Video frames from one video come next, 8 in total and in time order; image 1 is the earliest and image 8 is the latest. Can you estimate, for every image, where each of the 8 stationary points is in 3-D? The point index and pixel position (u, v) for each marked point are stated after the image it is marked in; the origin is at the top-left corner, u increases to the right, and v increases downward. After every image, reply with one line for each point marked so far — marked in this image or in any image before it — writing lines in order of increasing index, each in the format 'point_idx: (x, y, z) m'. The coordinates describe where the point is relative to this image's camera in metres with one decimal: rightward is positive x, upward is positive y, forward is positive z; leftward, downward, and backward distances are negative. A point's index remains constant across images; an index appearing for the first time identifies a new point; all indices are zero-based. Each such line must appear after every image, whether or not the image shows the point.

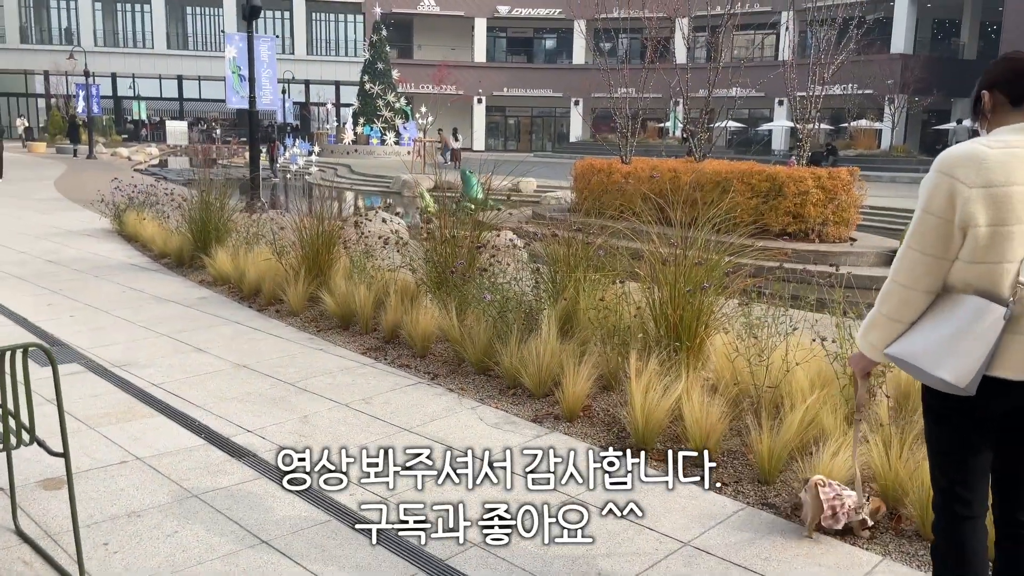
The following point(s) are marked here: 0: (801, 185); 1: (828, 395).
0: (+3.8, +1.4, +10.9) m
1: (+1.3, -0.4, +3.6) m
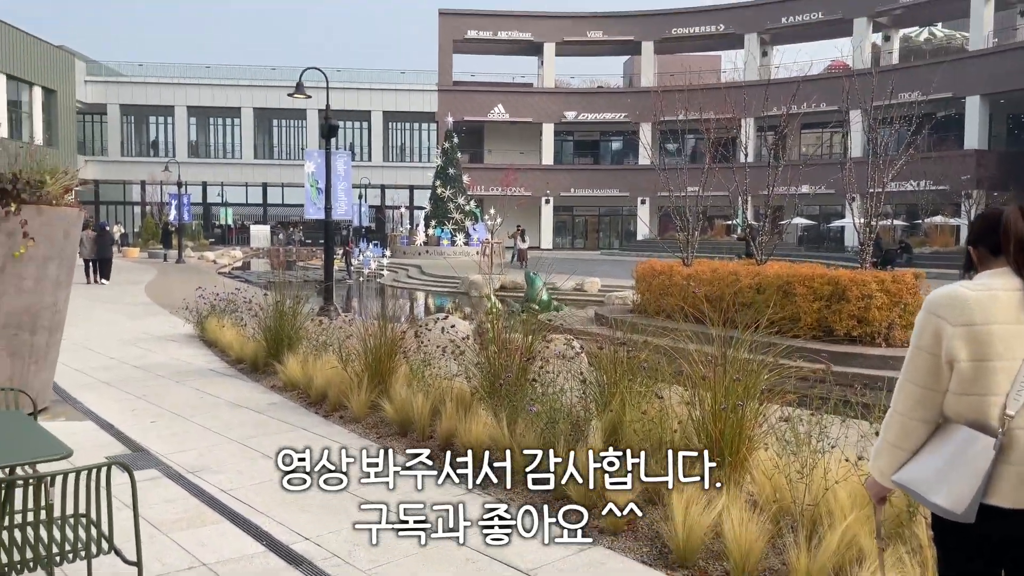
0: (+4.6, 0.0, +10.8) m
1: (+1.5, -1.0, +3.6) m
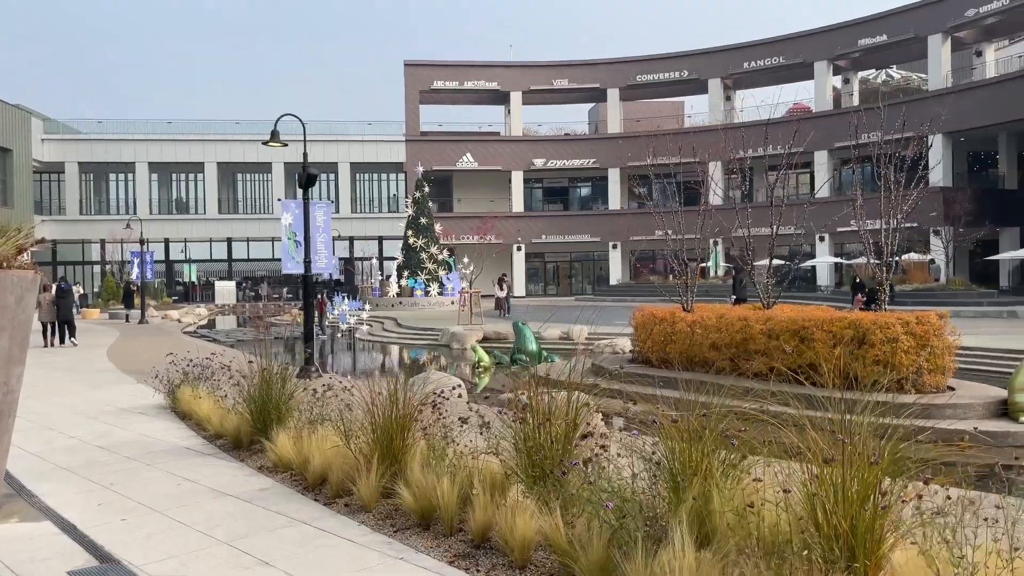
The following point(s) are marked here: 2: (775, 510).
0: (+4.6, -0.5, +10.1) m
1: (+1.8, -1.2, +2.8) m
2: (+1.3, -1.1, +3.8) m
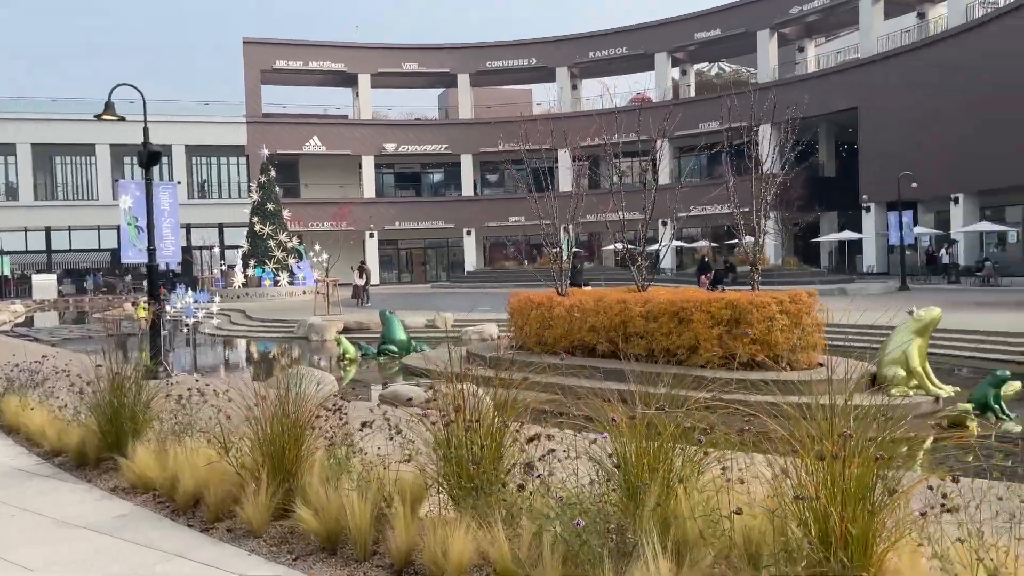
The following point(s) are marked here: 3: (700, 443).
0: (+3.2, -0.3, +10.3) m
1: (+1.8, -1.1, +2.5) m
2: (+1.0, -1.0, +3.5) m
3: (+0.9, -0.7, +3.7) m
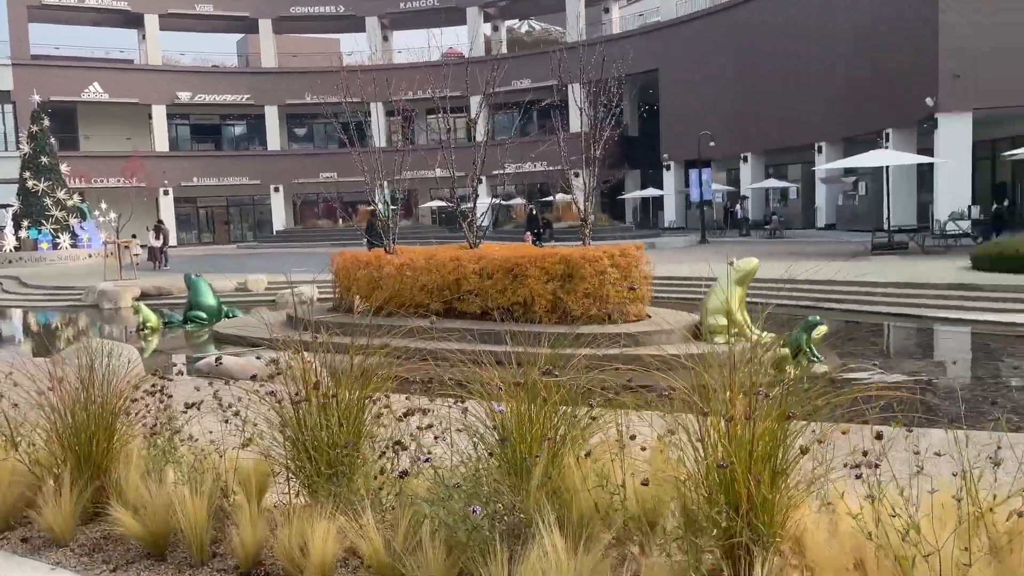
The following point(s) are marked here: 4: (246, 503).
0: (+1.1, +0.3, +10.3) m
1: (+1.5, -0.9, +2.5) m
2: (+0.6, -0.8, +3.2) m
3: (+0.3, -0.5, +3.4) m
4: (-1.2, -1.0, +3.8) m
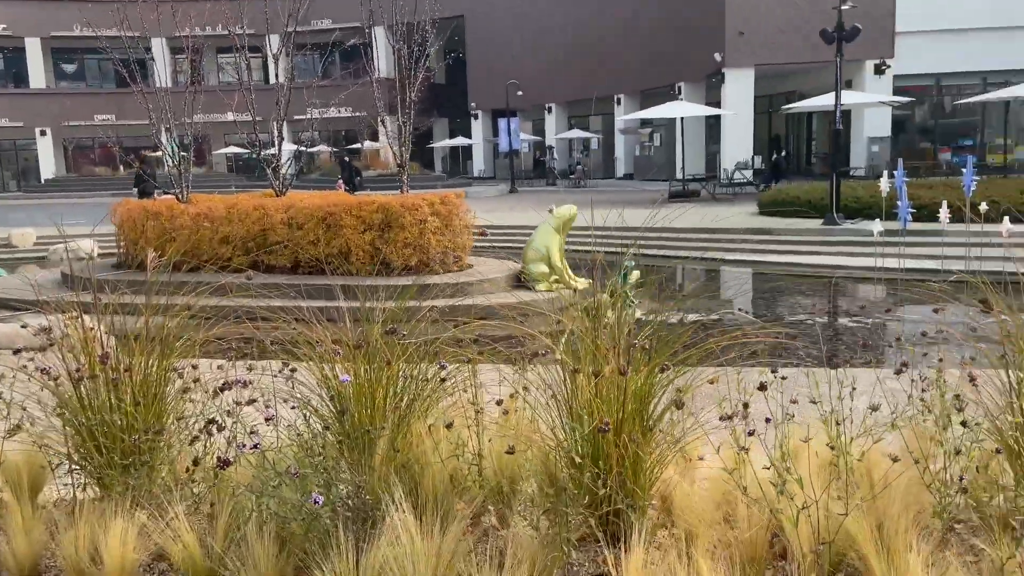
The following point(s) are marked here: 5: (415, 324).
0: (-1.1, +0.9, +9.9) m
1: (+1.1, -0.7, +2.5) m
2: (0.0, -0.6, +3.0) m
3: (-0.3, -0.3, +3.0) m
4: (-1.9, -0.8, +3.1) m
5: (-0.4, -0.1, +3.4) m
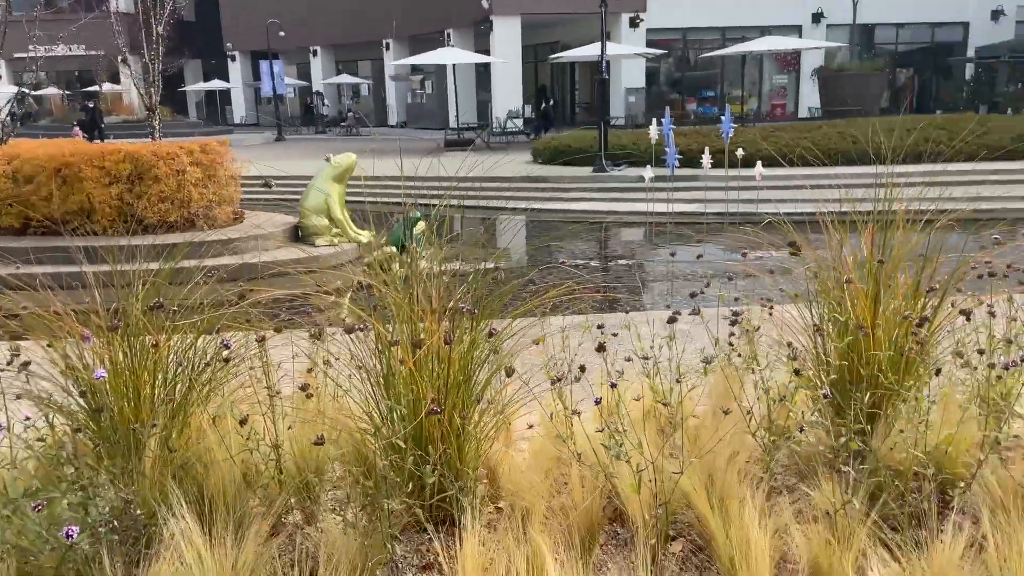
0: (-3.6, +1.3, +8.8) m
1: (+0.6, -0.6, +2.4) m
2: (-0.6, -0.4, +2.6) m
3: (-0.9, -0.2, +2.6) m
4: (-2.4, -0.8, +2.2) m
5: (-1.1, 0.0, +2.9) m
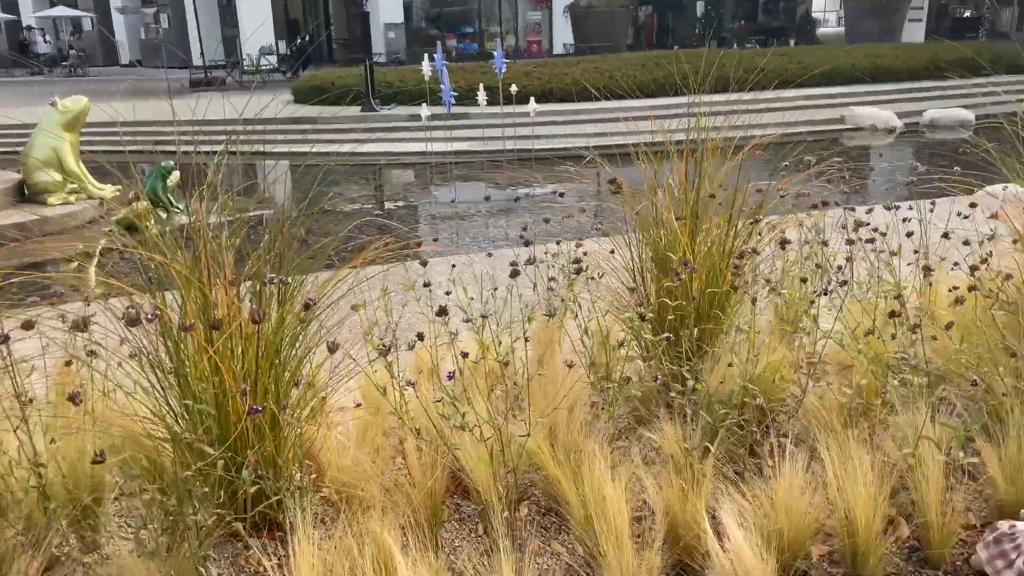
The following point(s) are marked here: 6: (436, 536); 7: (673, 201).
0: (-5.8, +1.5, +7.1) m
1: (+0.1, -0.4, +2.3) m
2: (-1.1, -0.4, +2.1) m
3: (-1.4, -0.1, +2.0) m
4: (-2.7, -0.9, +1.3) m
5: (-1.7, 0.0, +2.2) m
6: (-0.2, -0.6, +2.0) m
7: (+0.5, +0.3, +2.7) m
